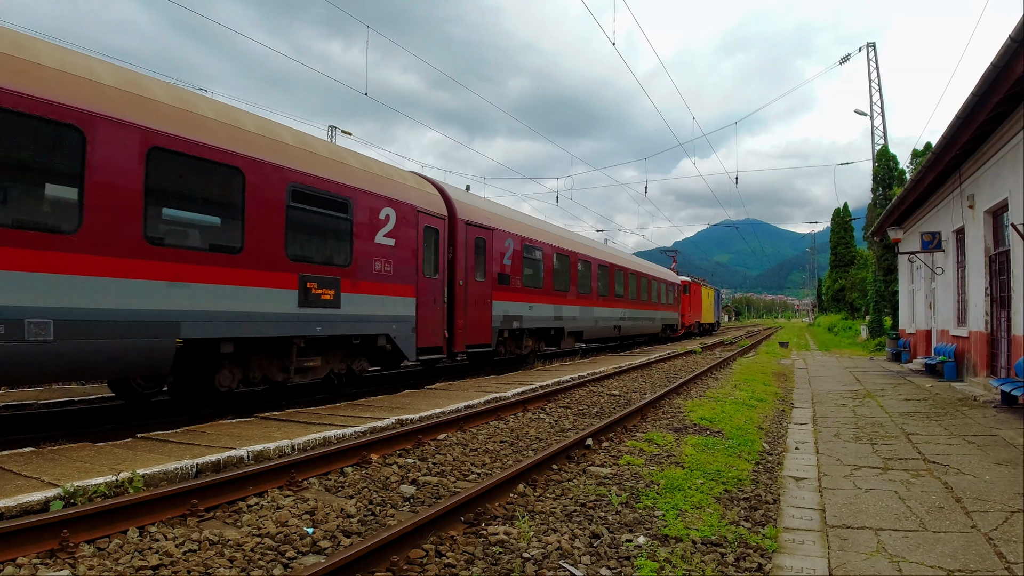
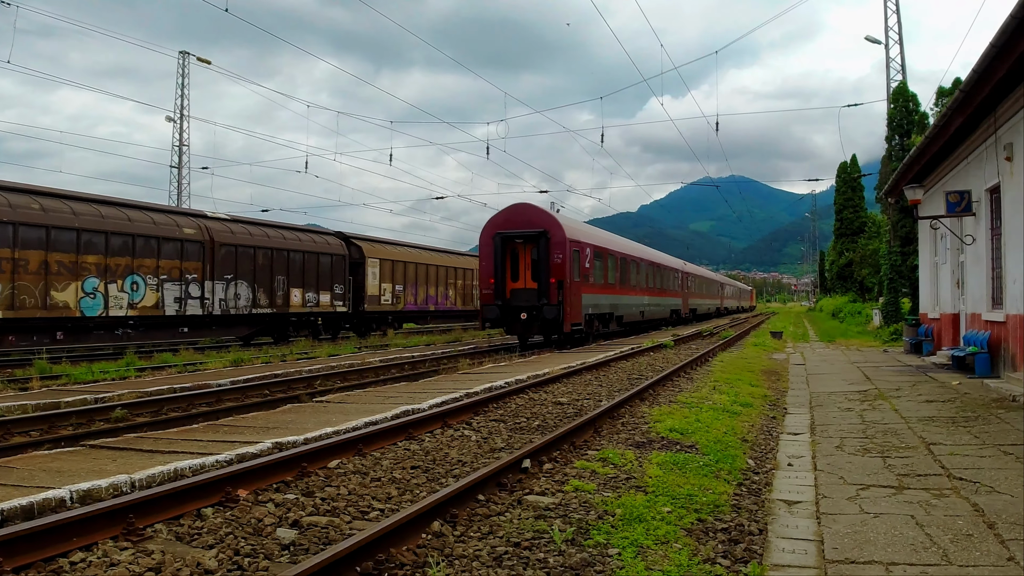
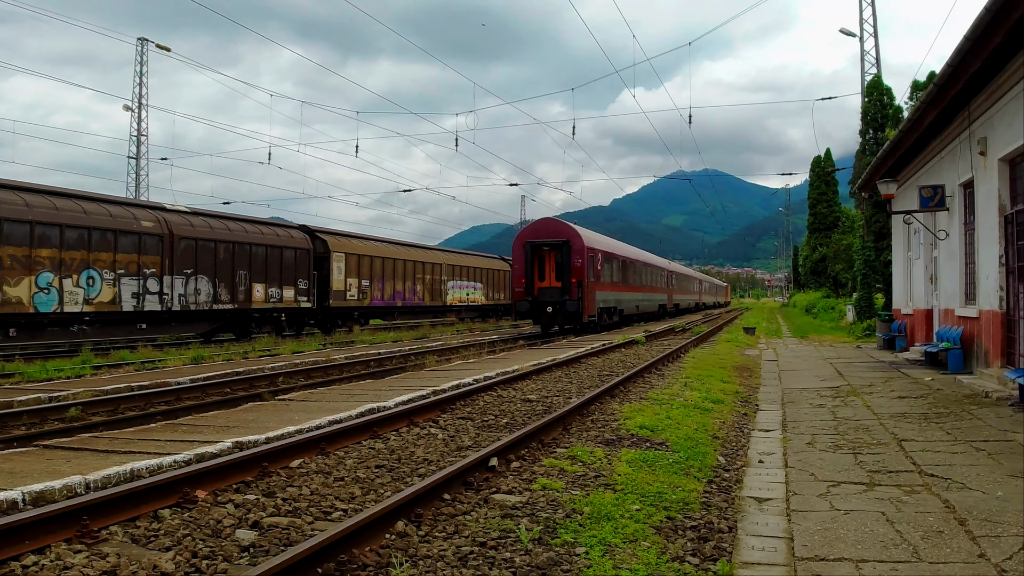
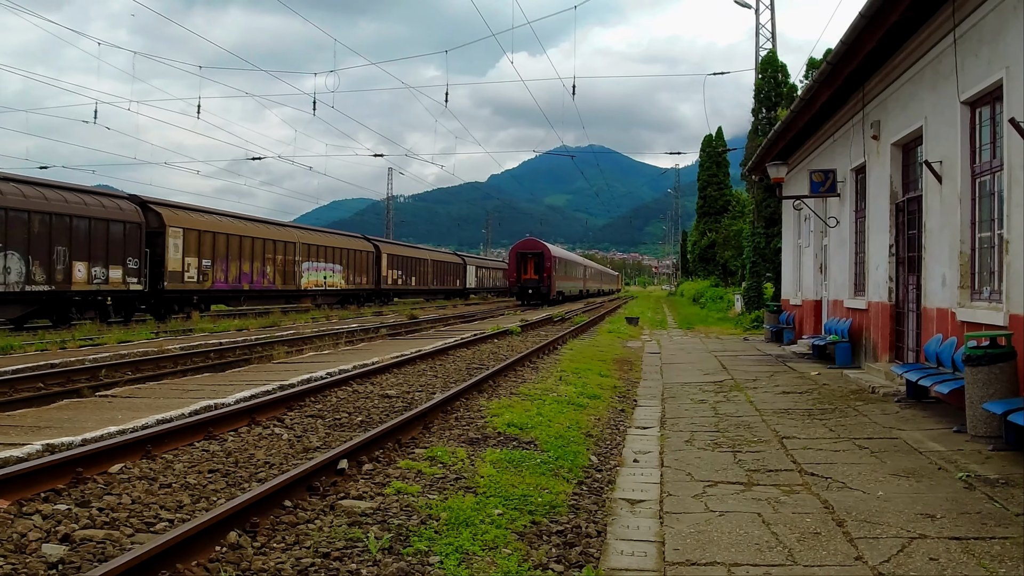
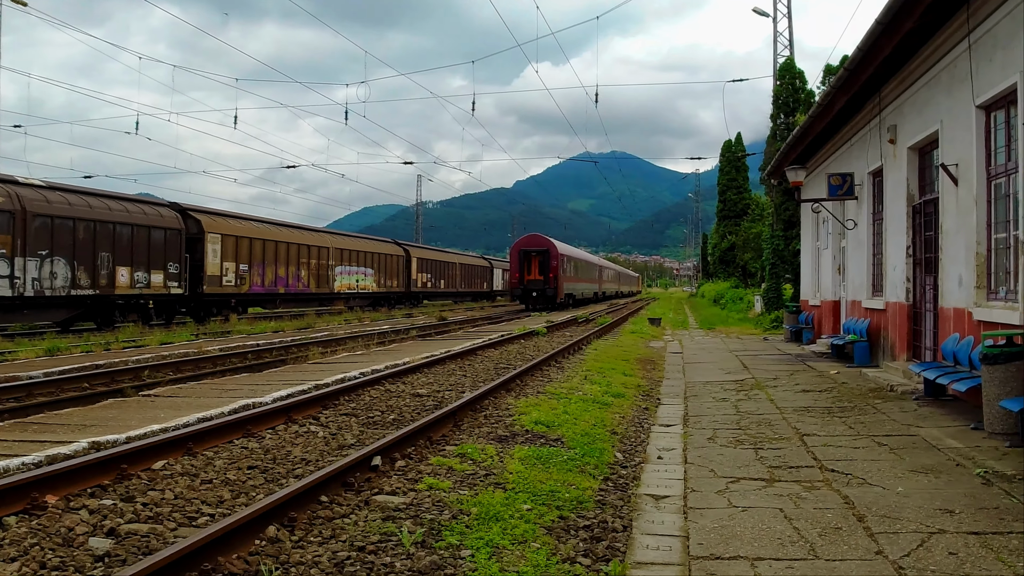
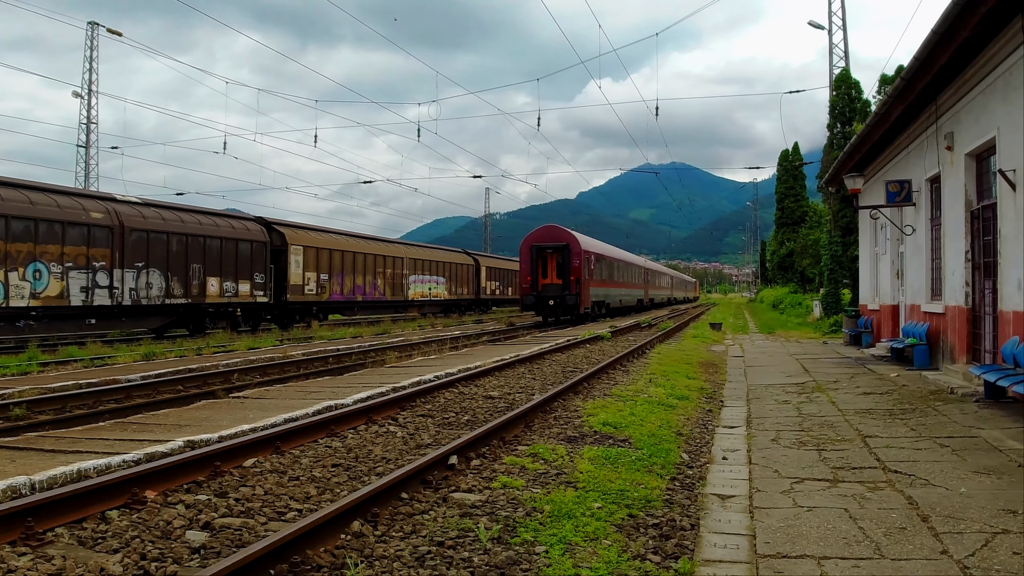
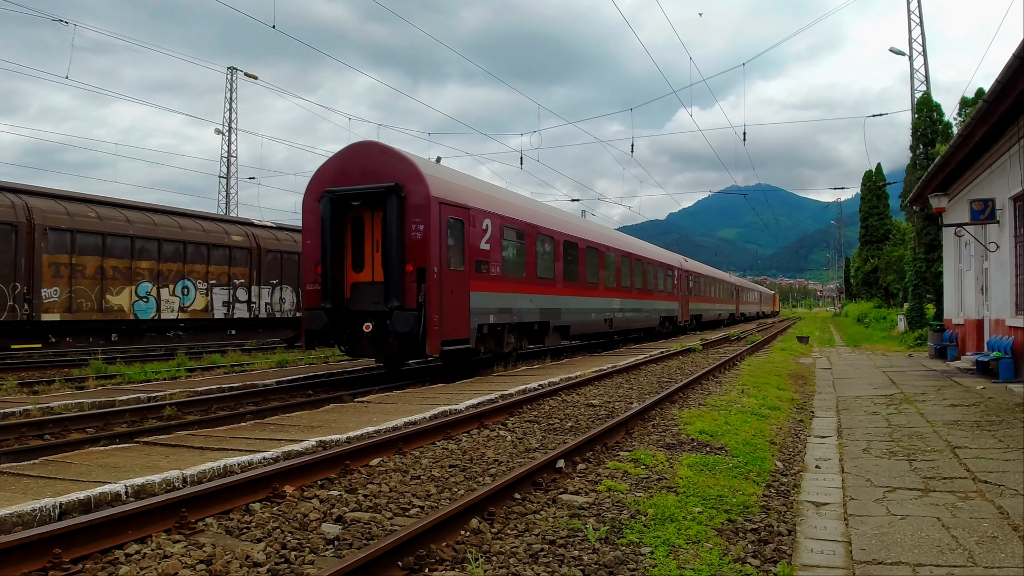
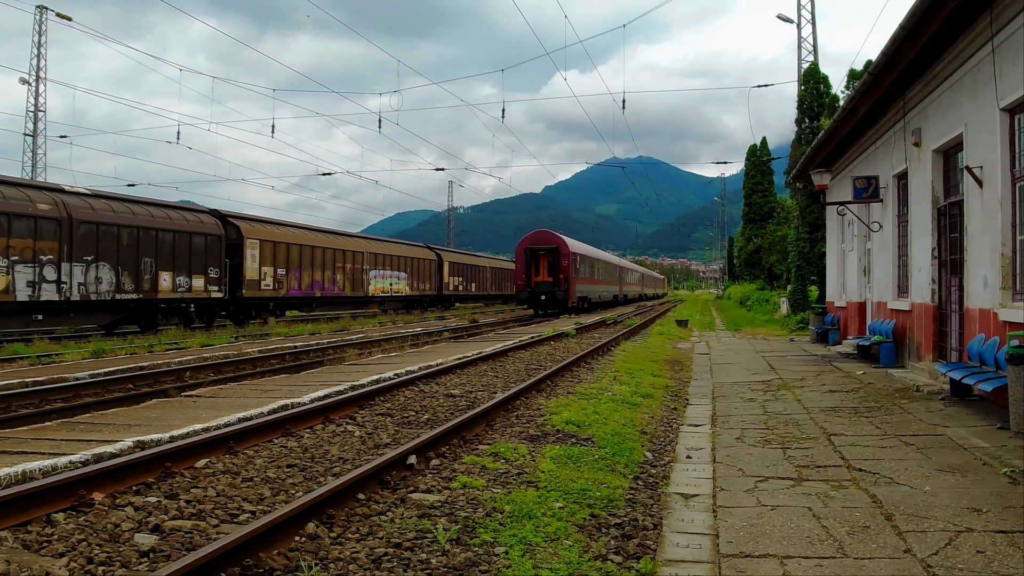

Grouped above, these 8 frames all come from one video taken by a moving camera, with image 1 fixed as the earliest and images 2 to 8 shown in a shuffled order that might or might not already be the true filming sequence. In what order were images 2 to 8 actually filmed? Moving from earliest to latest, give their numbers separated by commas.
7, 2, 3, 6, 8, 5, 4
